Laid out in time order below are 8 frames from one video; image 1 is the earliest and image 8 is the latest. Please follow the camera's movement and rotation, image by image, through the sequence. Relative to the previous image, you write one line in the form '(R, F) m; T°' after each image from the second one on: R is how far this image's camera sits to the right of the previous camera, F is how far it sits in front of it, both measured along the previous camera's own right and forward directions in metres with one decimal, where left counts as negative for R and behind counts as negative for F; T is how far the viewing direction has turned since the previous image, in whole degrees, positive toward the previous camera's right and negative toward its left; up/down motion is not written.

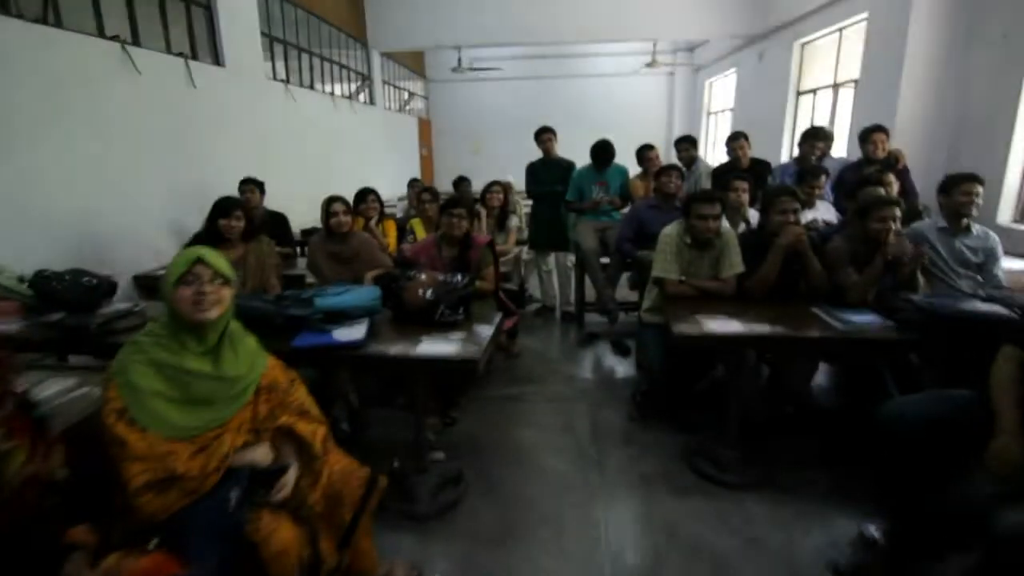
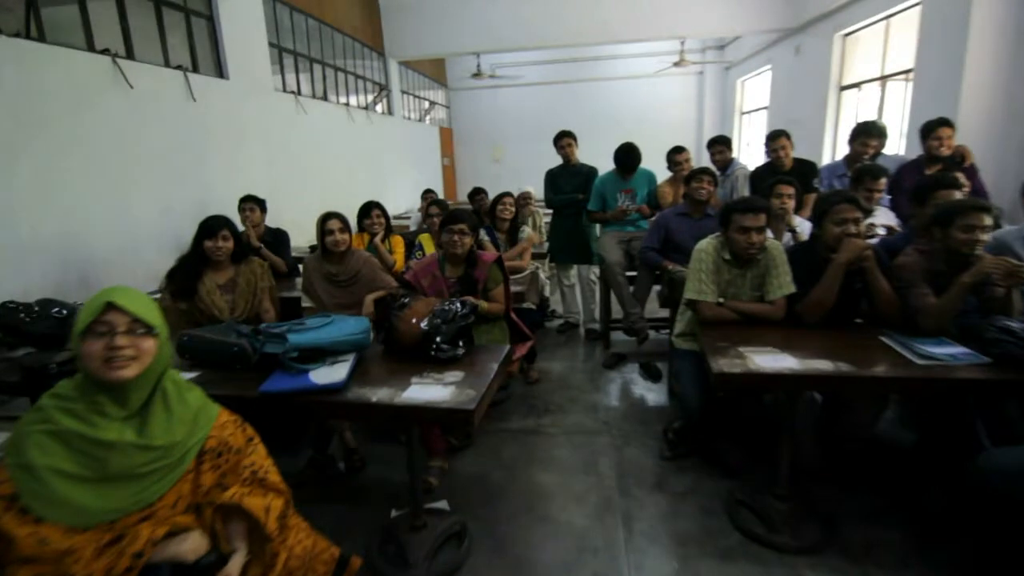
(+0.1, +0.3) m; -3°
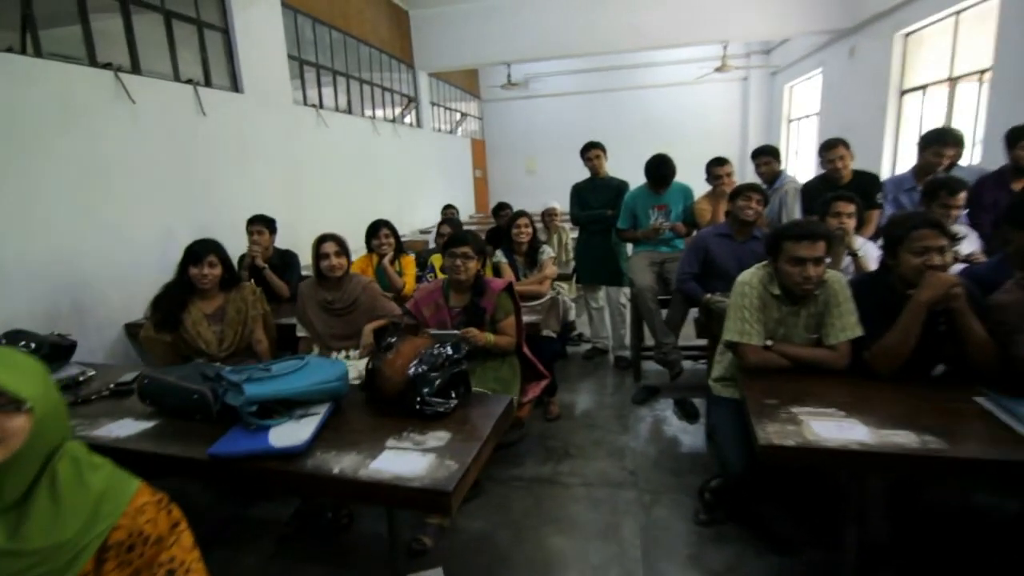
(+0.1, +0.3) m; -4°
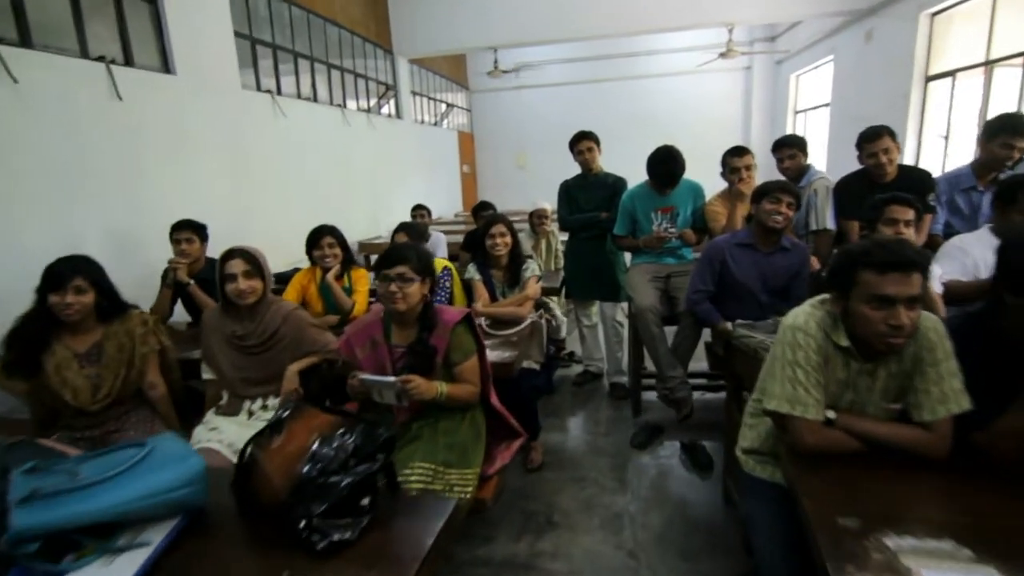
(+0.1, +0.5) m; 0°
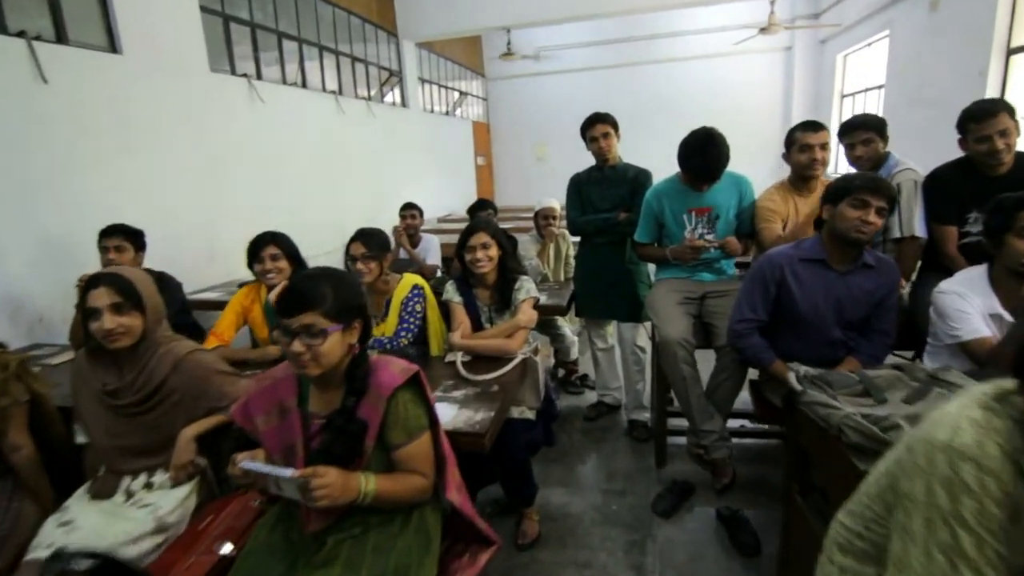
(+0.1, +0.5) m; -3°
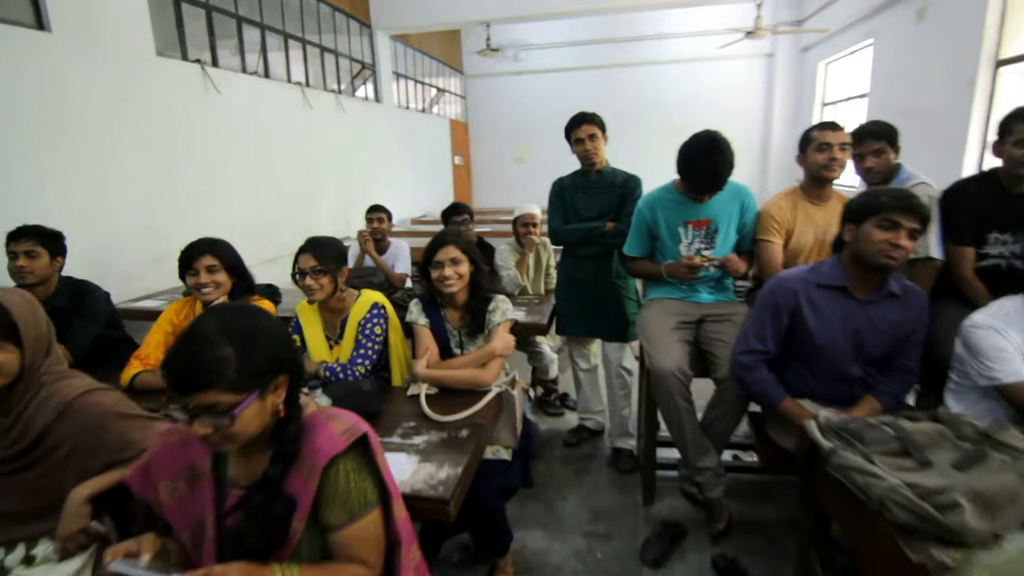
(0.0, +0.2) m; +2°
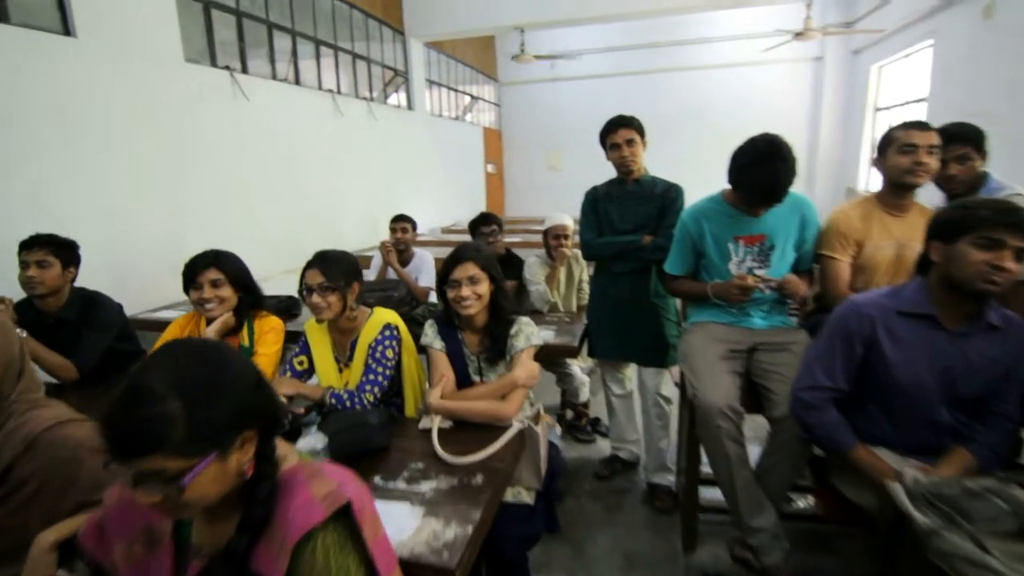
(0.0, +0.2) m; -4°
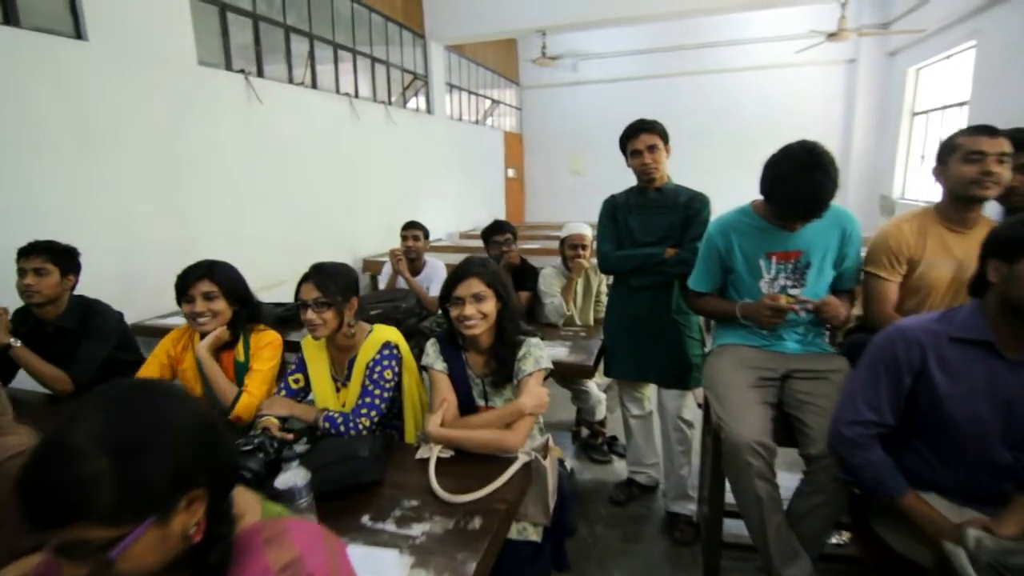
(0.0, +0.1) m; -2°
